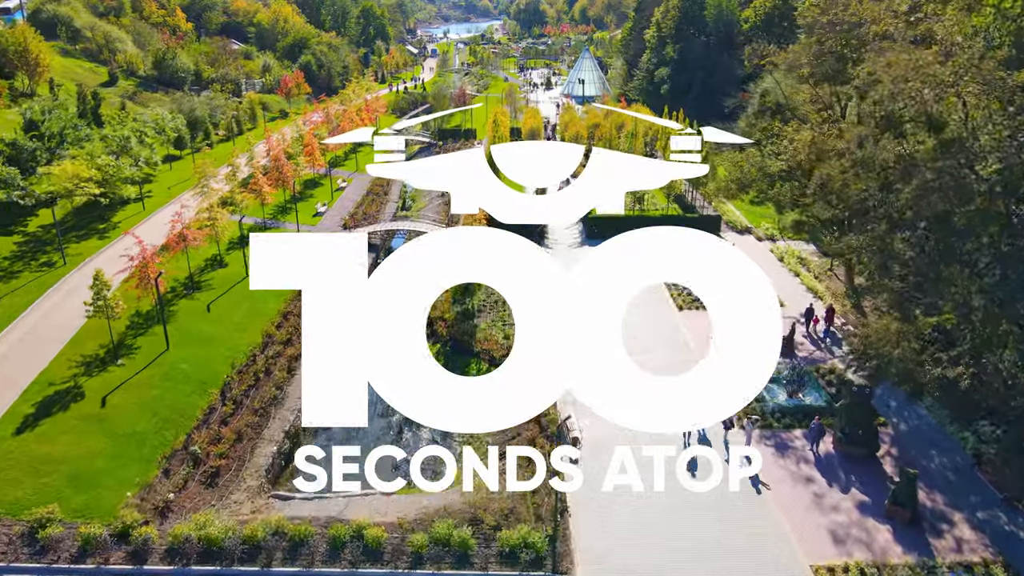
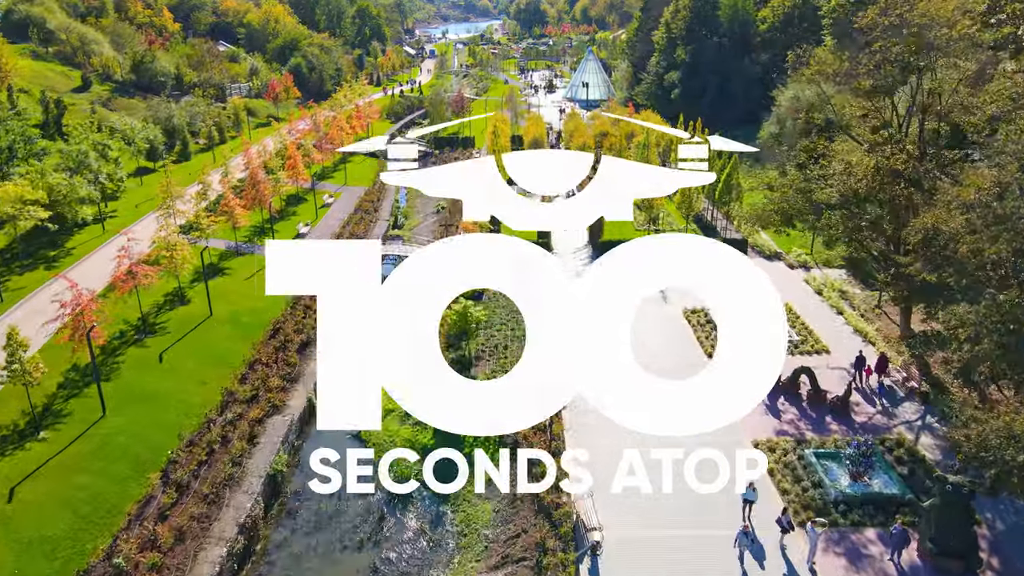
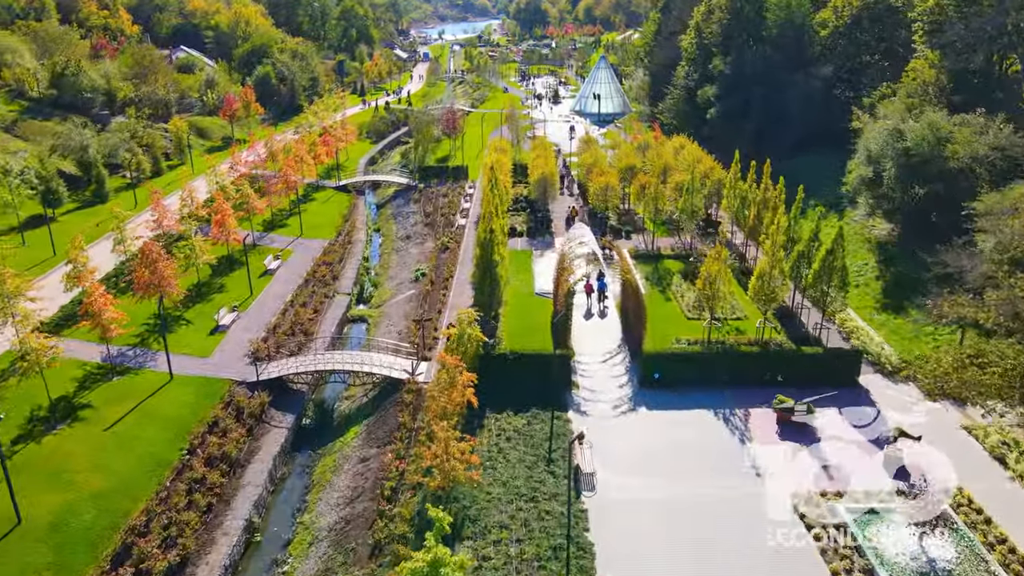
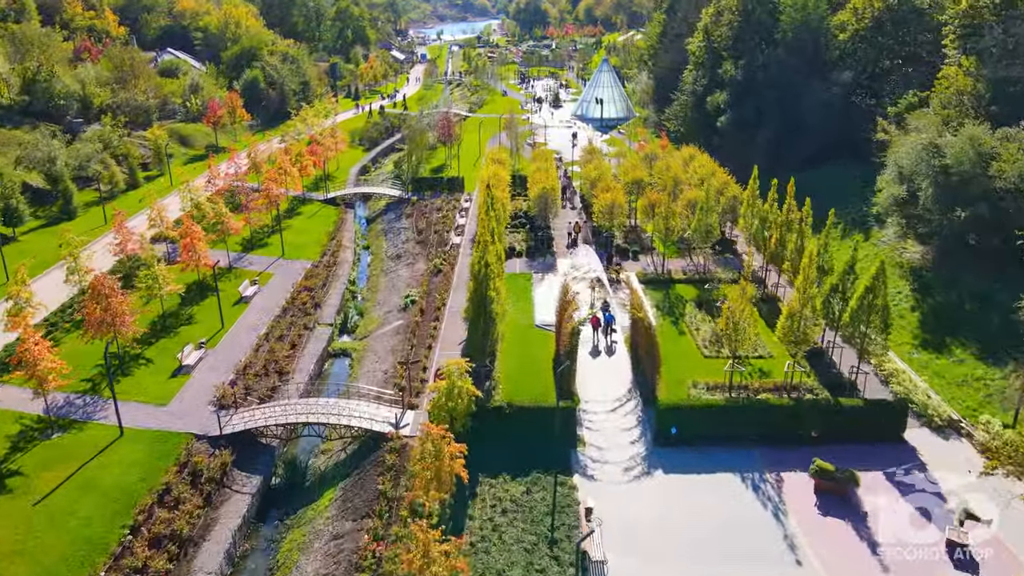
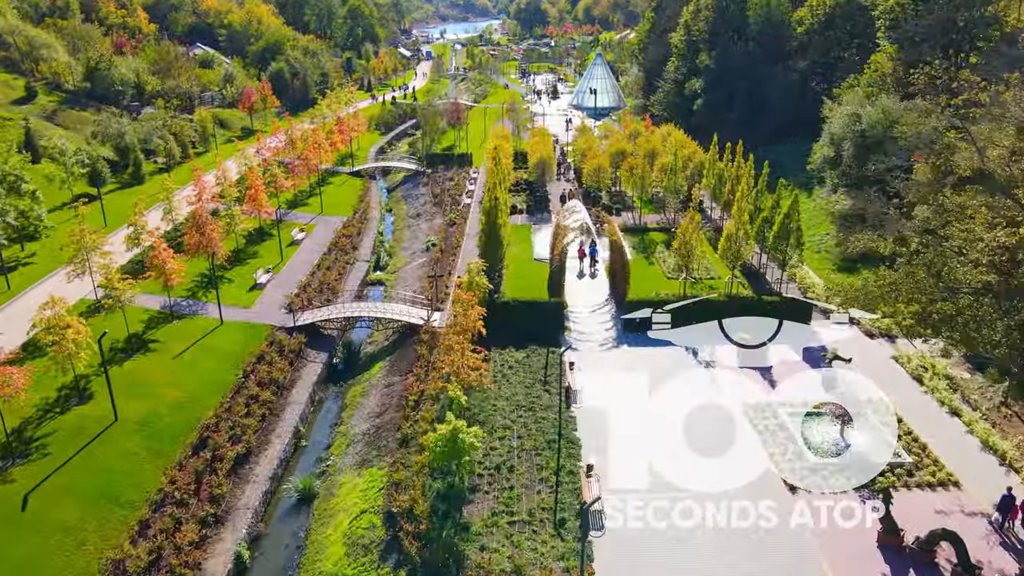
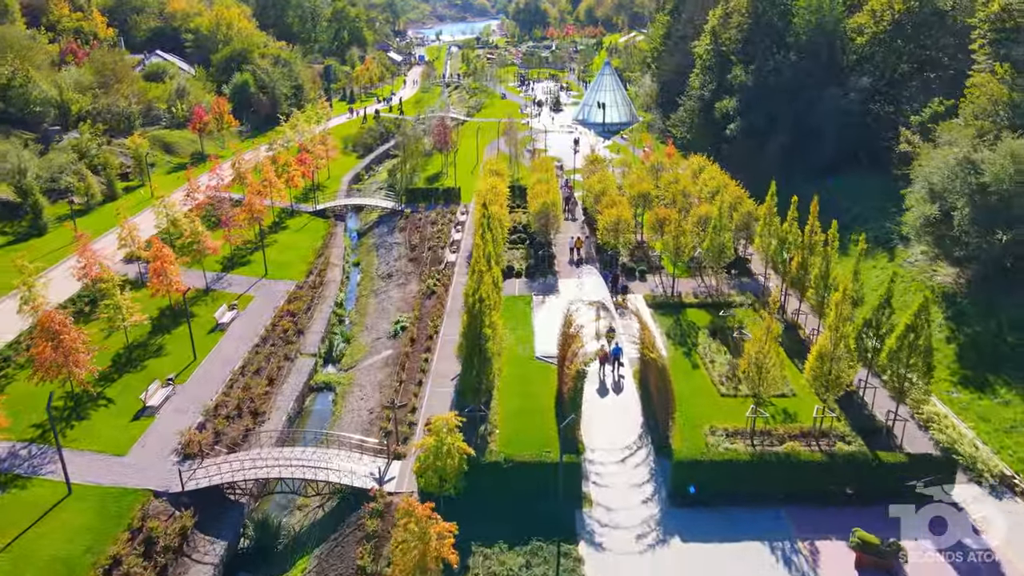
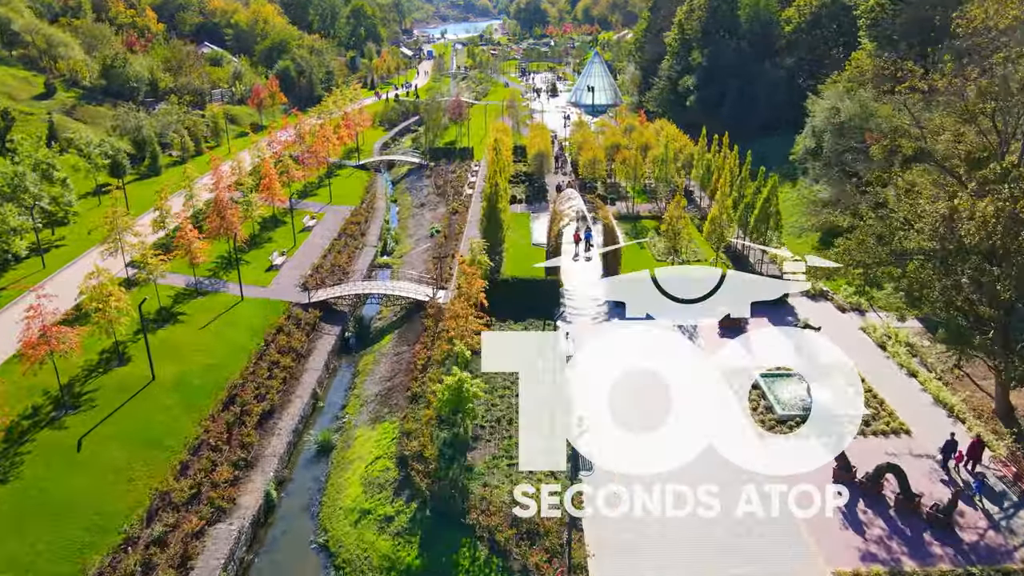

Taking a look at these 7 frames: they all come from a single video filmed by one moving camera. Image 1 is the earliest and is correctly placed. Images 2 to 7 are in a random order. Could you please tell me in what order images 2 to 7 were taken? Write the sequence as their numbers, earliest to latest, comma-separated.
2, 7, 5, 3, 4, 6
